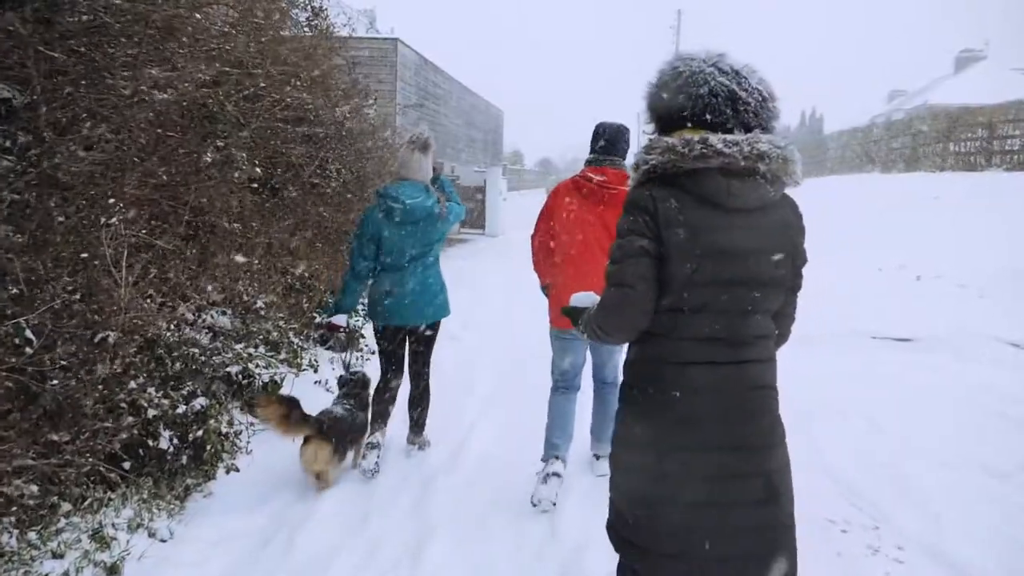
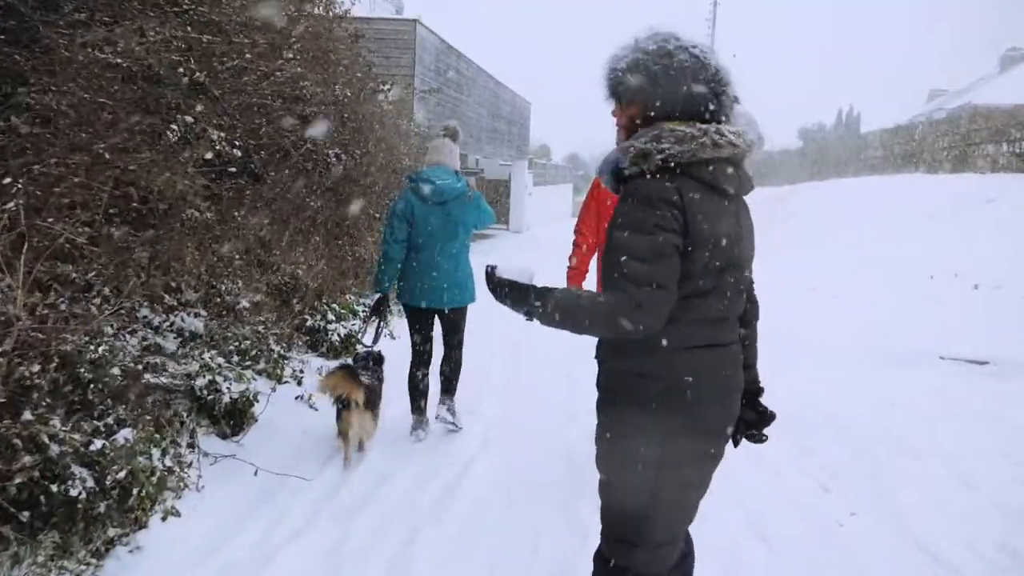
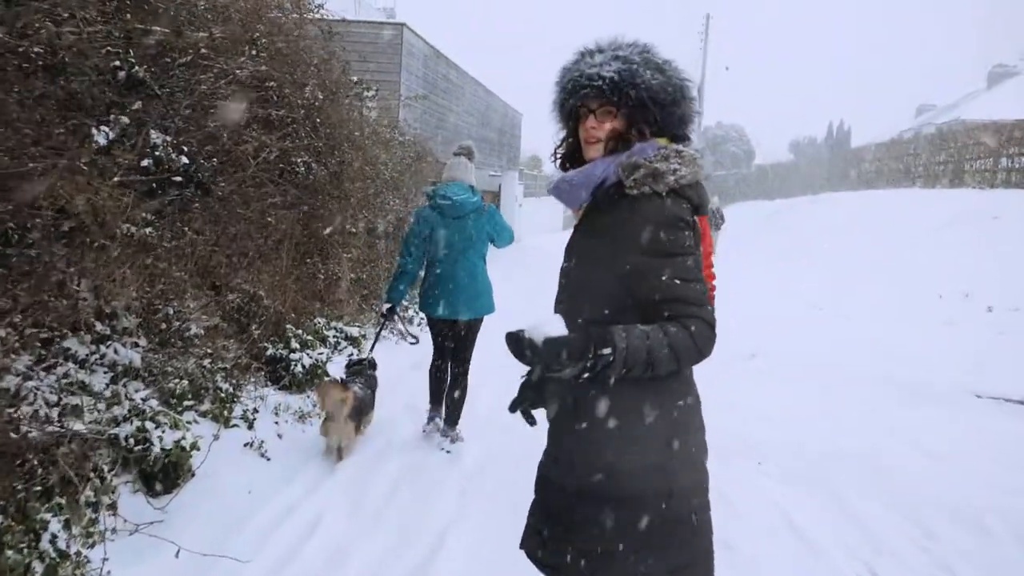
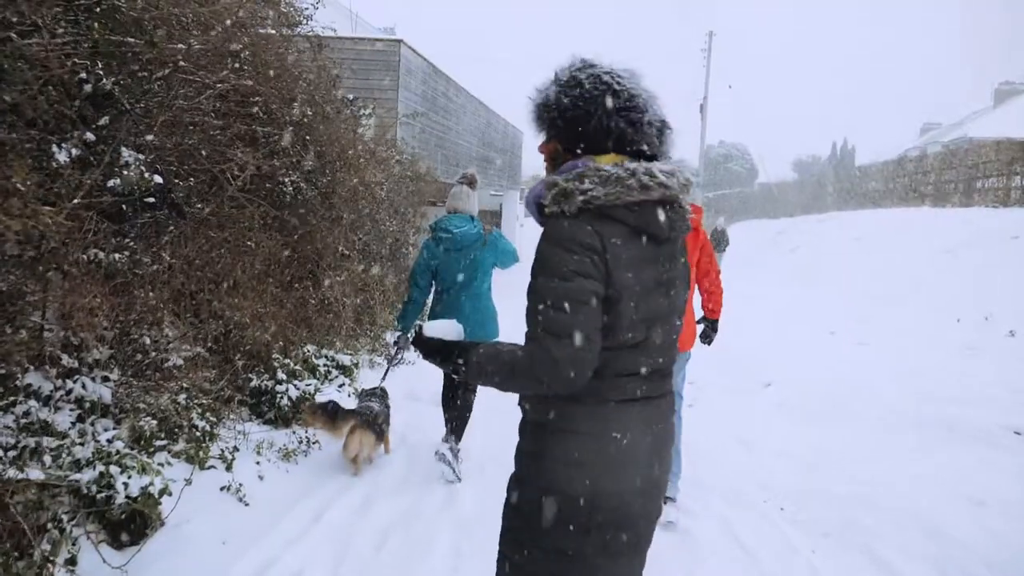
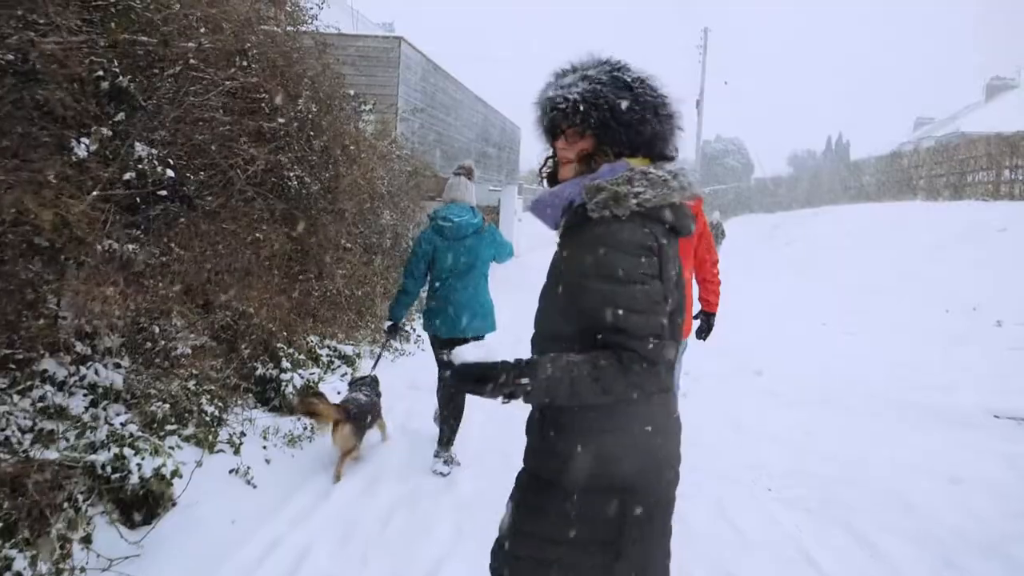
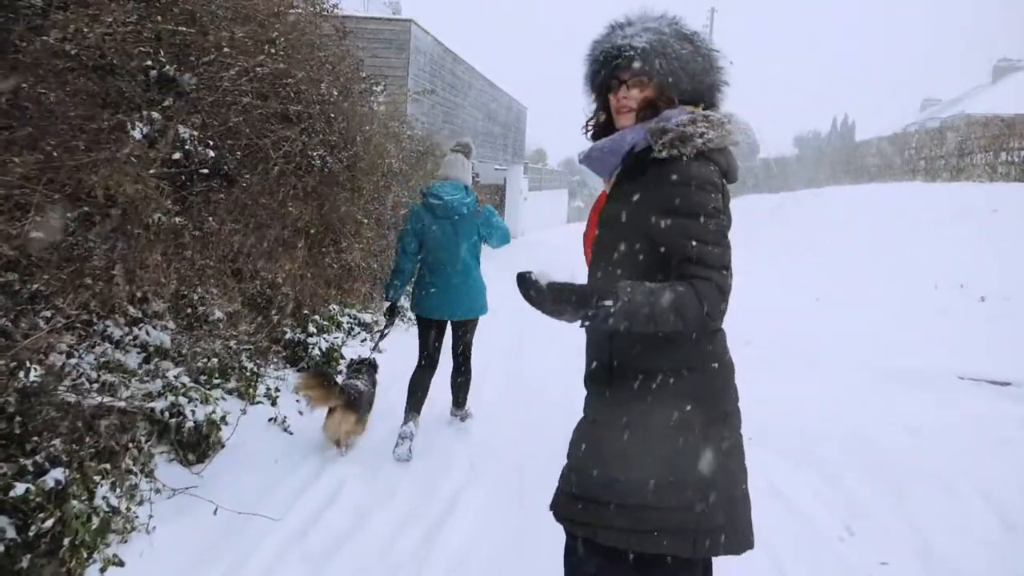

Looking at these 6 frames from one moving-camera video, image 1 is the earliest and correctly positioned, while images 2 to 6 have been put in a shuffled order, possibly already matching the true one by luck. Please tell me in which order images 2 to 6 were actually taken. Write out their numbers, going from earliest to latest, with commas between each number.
2, 6, 3, 5, 4
